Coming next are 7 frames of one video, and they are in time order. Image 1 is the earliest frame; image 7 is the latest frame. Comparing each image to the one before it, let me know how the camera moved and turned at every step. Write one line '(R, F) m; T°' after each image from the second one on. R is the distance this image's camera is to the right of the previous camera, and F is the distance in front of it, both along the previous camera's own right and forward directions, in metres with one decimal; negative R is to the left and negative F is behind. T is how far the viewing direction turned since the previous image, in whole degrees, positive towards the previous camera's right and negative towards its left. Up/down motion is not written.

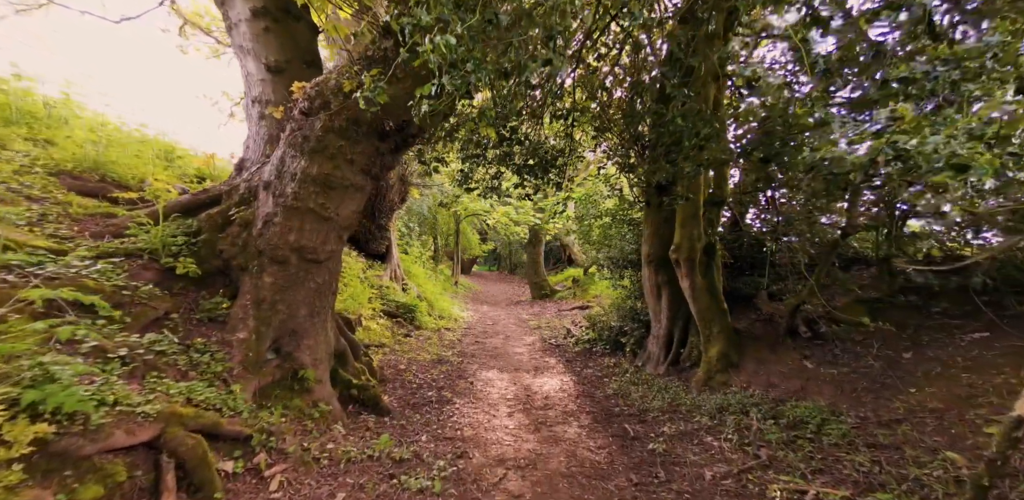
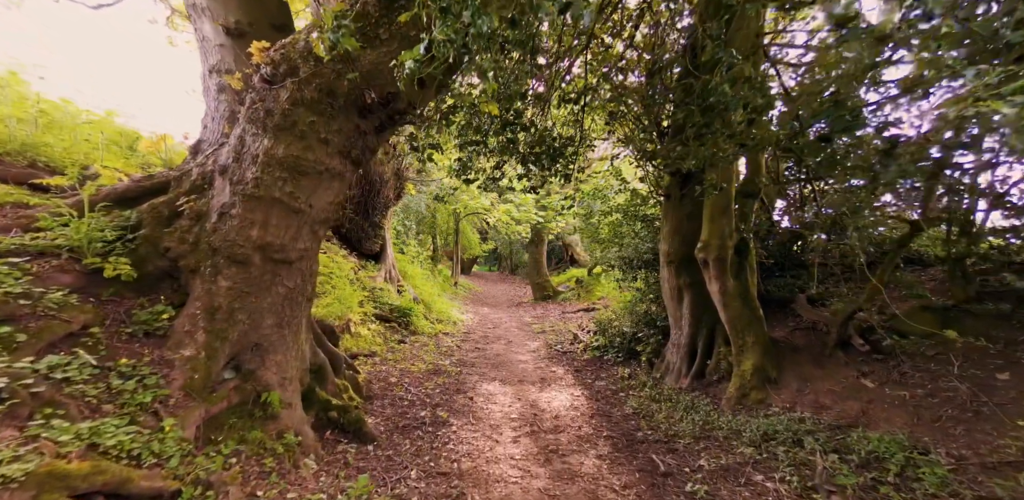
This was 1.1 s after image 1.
(0.0, +0.7) m; 0°
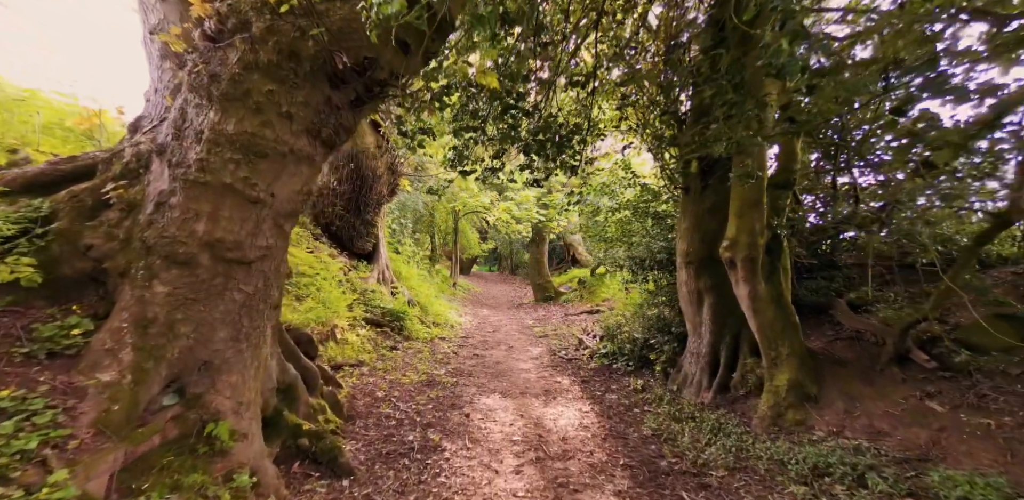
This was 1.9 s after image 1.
(0.0, +0.6) m; 0°
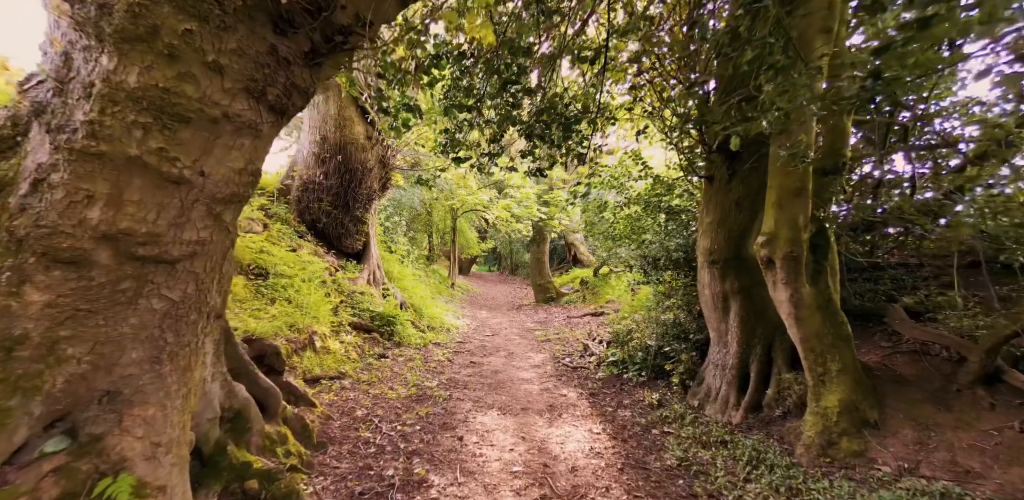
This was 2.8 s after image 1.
(0.0, +0.6) m; 0°
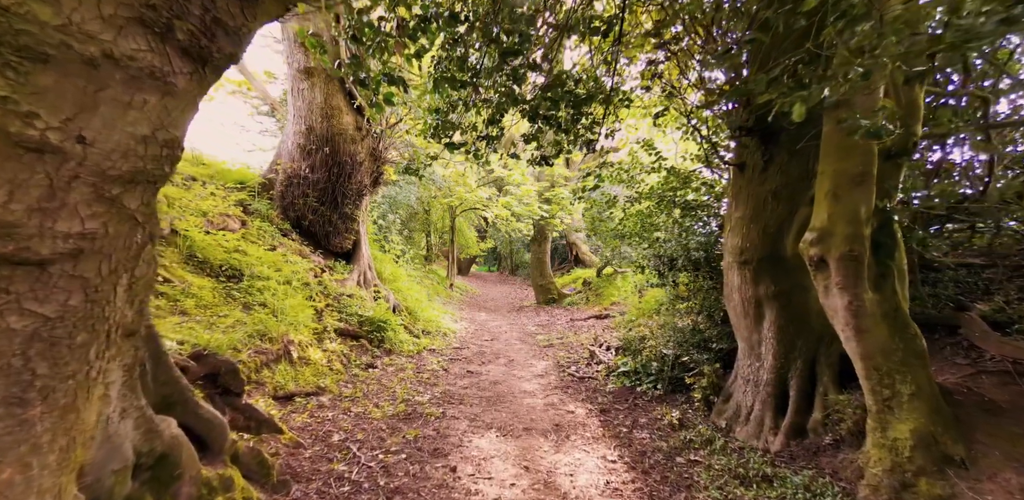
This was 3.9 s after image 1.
(0.0, +0.6) m; 0°
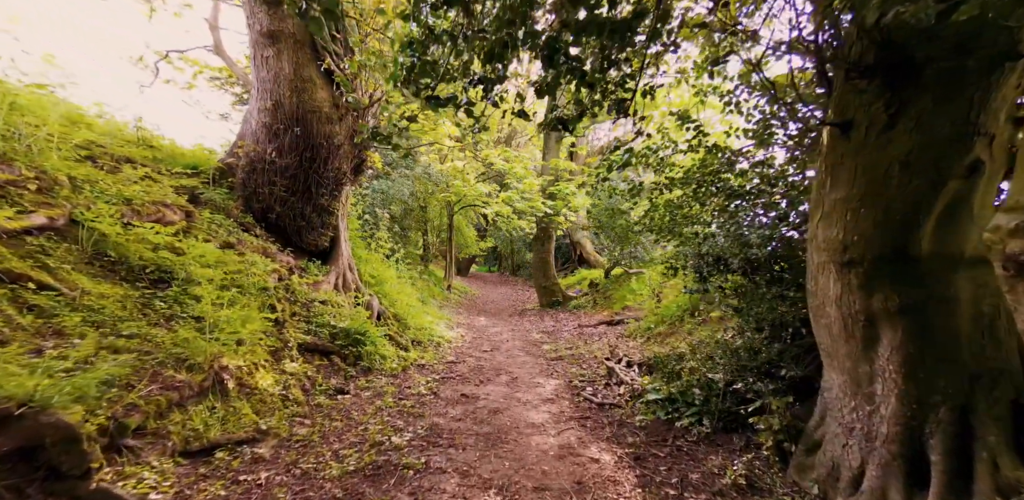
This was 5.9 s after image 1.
(0.0, +1.2) m; 0°
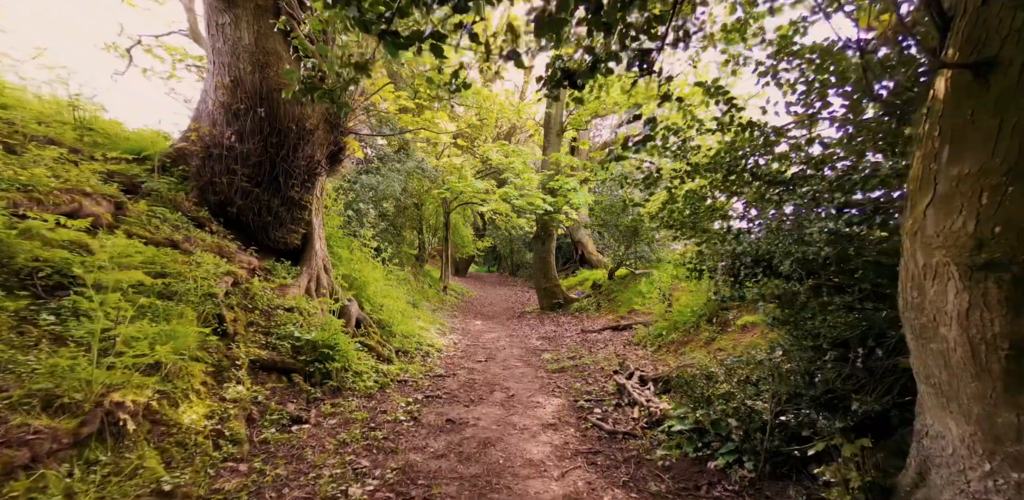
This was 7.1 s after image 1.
(+0.1, +0.9) m; 0°
